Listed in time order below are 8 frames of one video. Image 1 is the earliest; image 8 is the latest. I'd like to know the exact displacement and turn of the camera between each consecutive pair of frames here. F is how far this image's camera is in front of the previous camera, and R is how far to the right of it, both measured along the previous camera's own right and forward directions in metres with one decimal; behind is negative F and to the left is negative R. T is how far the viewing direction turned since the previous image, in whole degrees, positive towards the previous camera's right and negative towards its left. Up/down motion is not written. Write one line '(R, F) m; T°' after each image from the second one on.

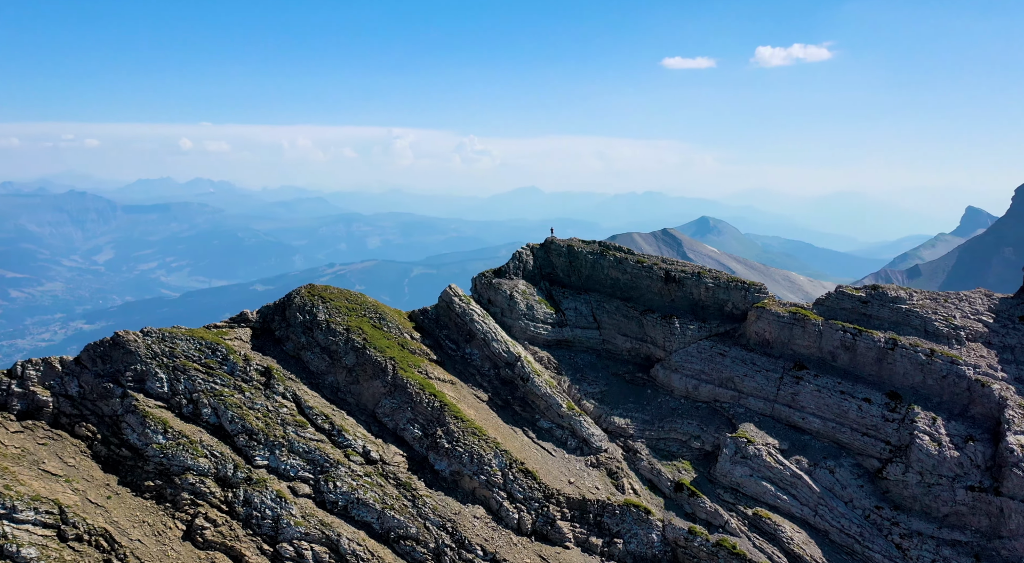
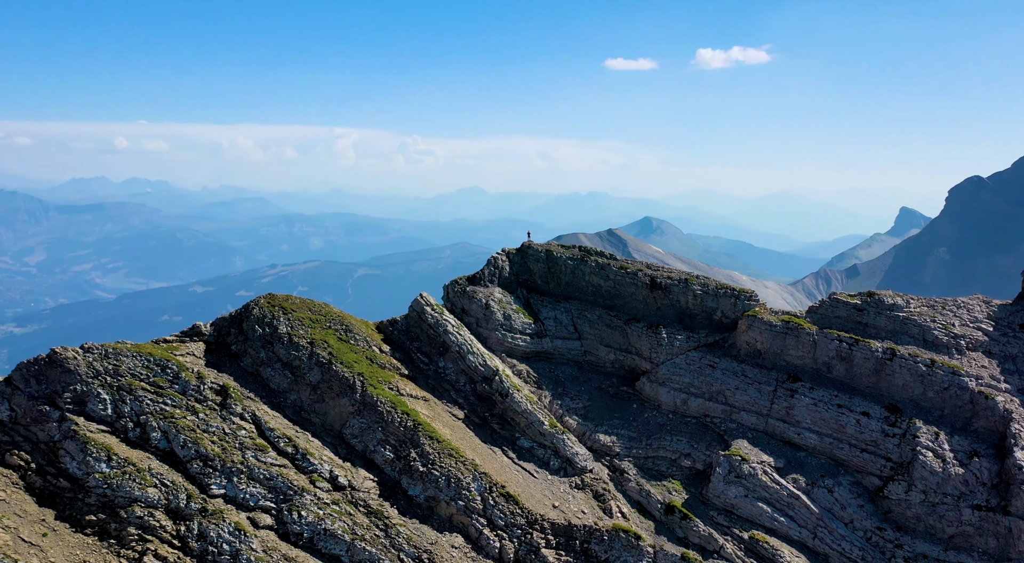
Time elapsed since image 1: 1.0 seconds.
(-1.3, +4.7) m; +3°
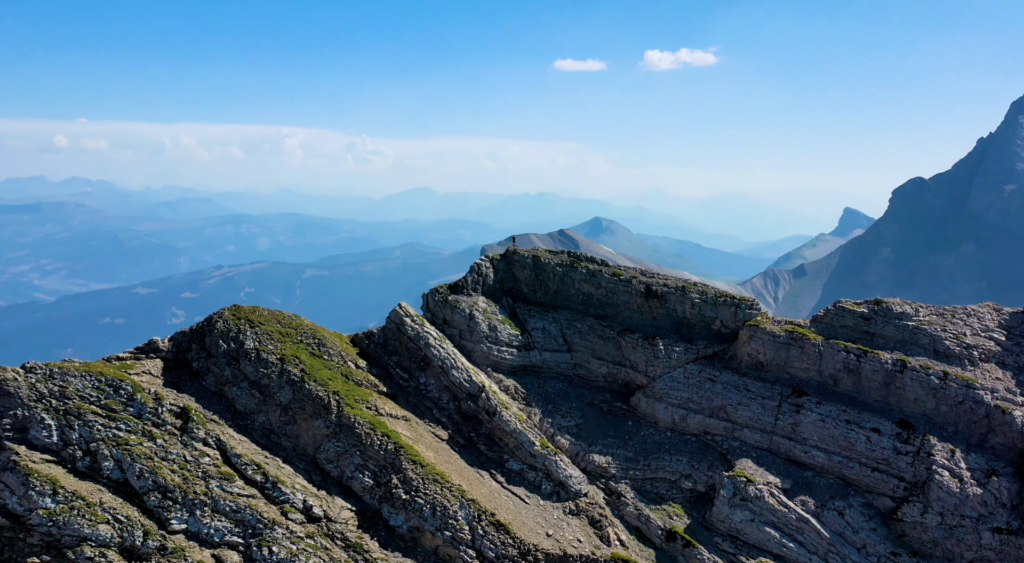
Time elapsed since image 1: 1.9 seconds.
(-1.6, +4.7) m; +2°
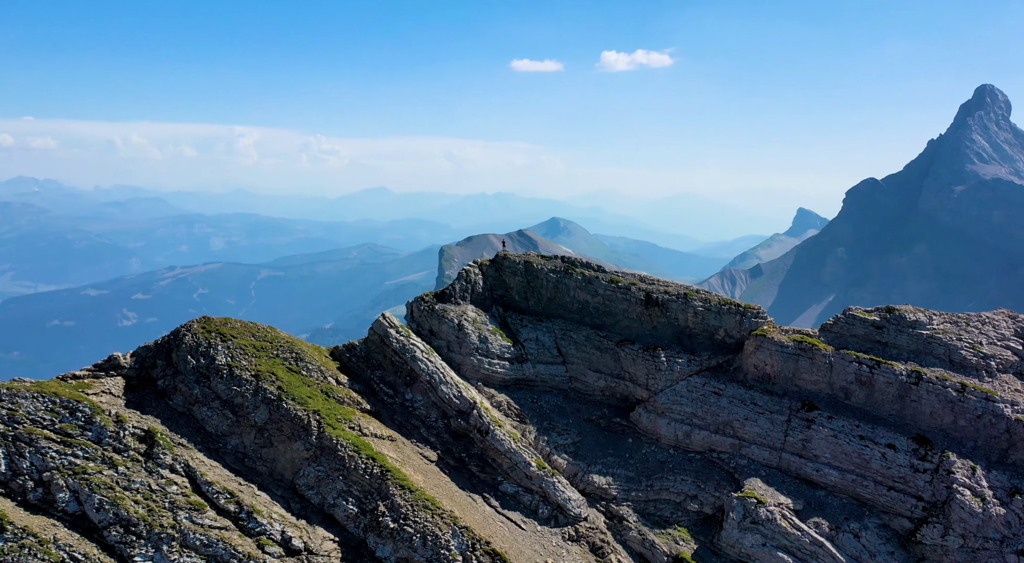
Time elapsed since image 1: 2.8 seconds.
(-1.5, +4.1) m; +2°
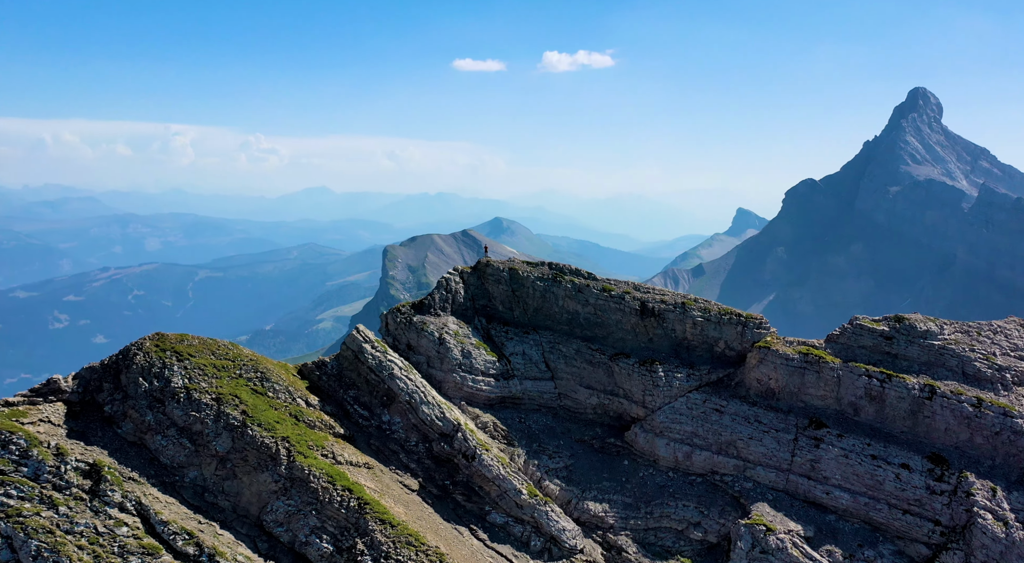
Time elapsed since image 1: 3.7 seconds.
(-1.5, +4.8) m; +3°
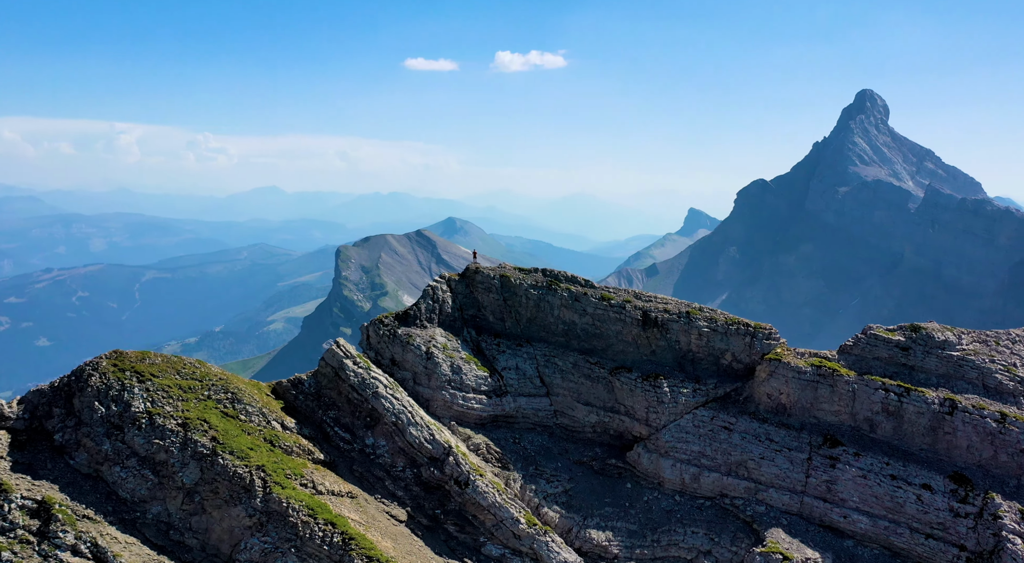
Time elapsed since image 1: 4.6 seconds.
(-1.6, +4.2) m; +2°
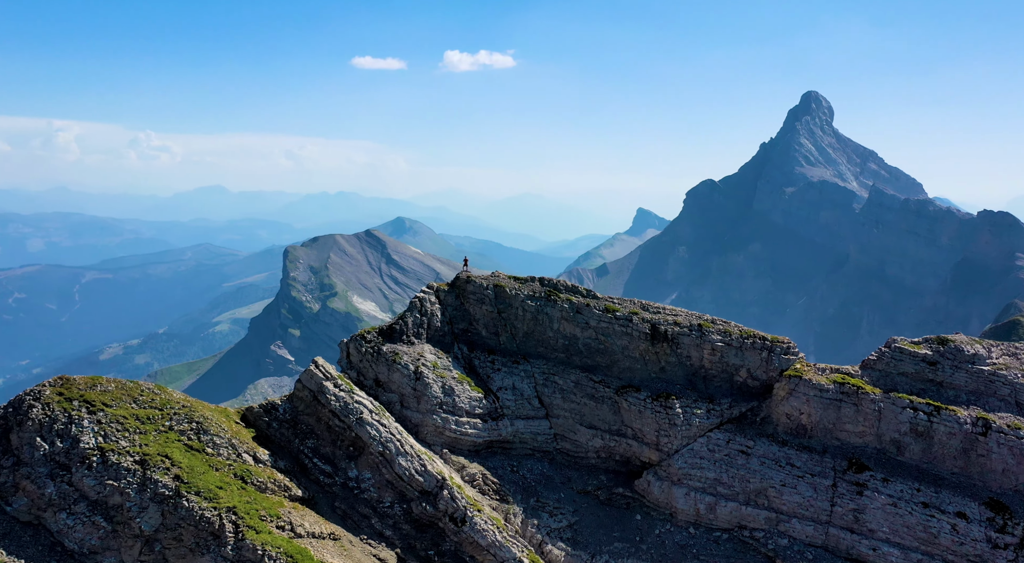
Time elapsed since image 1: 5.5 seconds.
(-1.8, +4.9) m; +2°
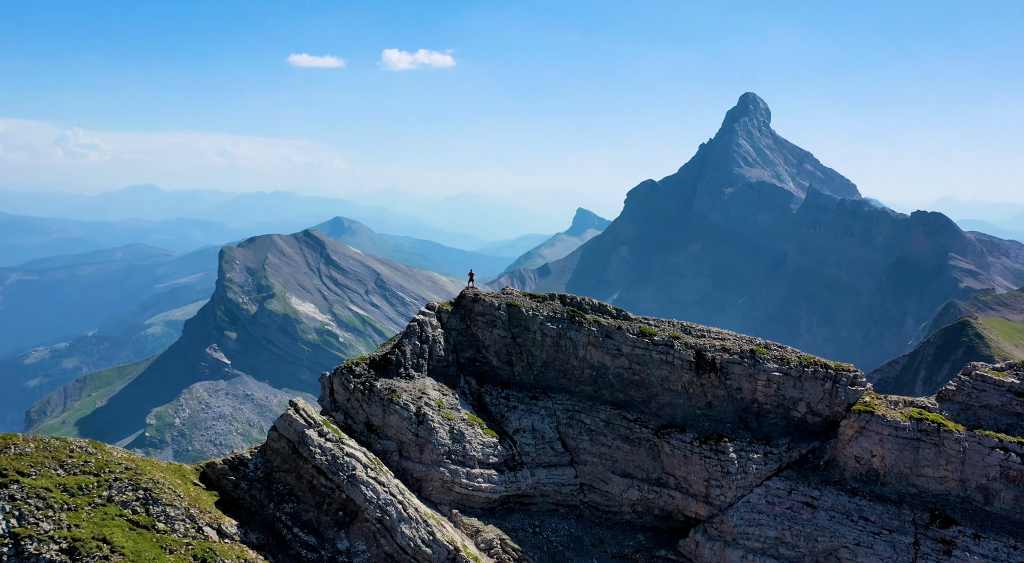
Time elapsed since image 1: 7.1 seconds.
(-3.3, +8.5) m; +3°
